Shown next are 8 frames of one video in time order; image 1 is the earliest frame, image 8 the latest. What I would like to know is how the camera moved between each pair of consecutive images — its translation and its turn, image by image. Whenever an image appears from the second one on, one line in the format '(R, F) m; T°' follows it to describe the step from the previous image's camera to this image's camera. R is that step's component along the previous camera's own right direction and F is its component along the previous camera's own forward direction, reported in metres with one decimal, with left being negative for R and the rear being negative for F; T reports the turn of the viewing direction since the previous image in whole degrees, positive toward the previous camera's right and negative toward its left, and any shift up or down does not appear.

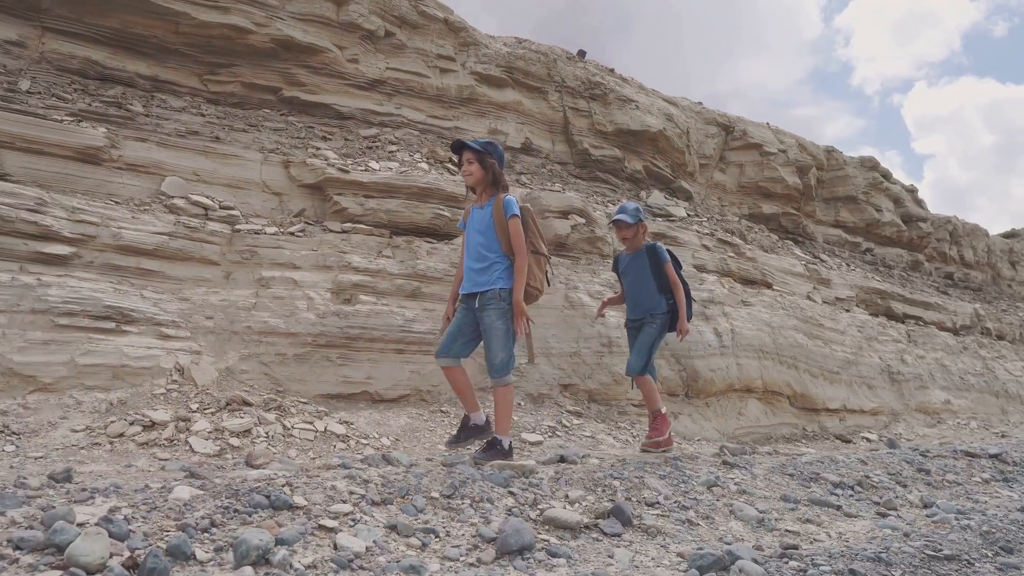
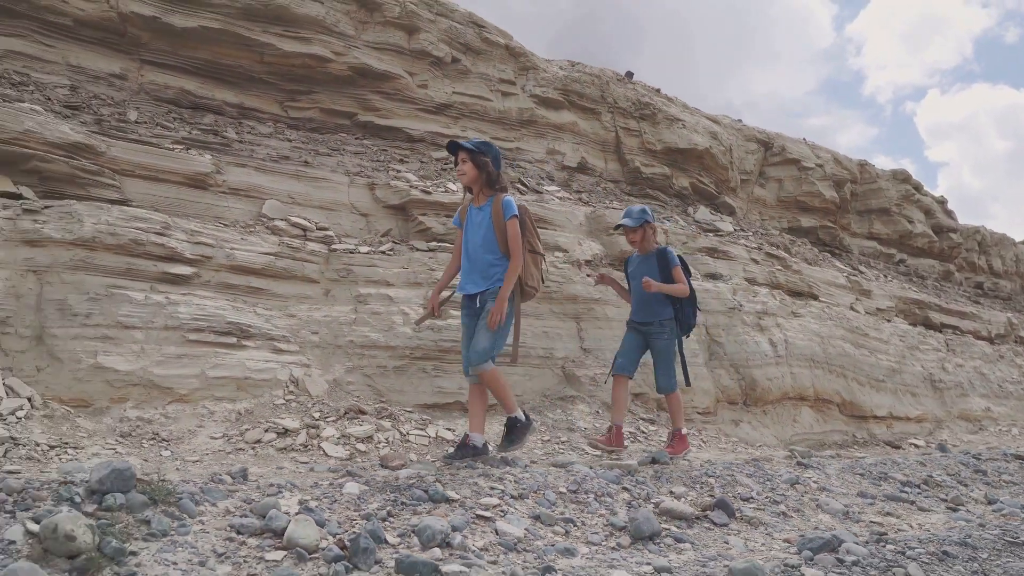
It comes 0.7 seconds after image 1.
(-0.5, -0.4) m; -1°
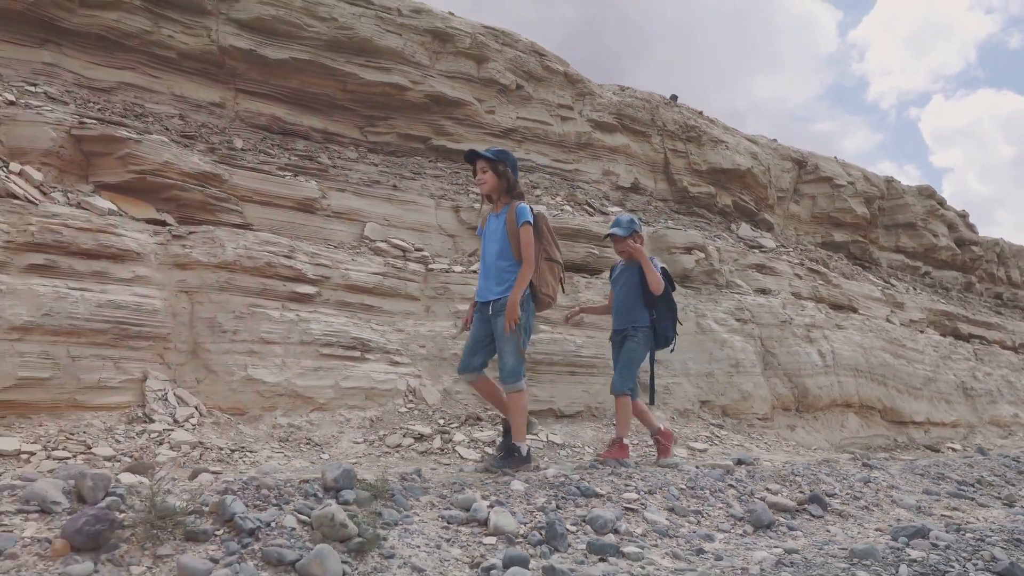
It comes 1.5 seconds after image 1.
(-0.7, -0.5) m; 0°
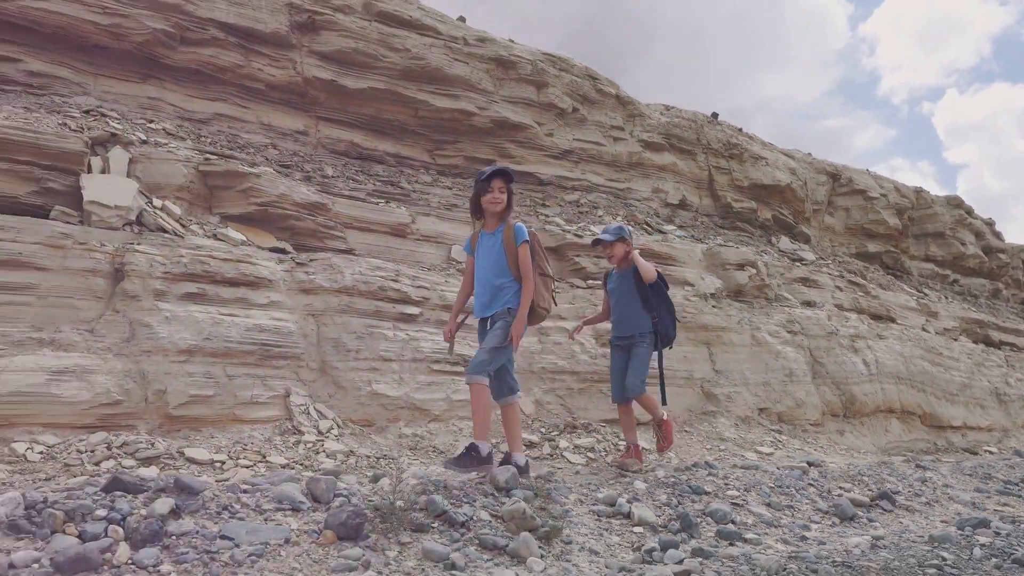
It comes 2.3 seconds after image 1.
(-0.7, -0.5) m; 0°
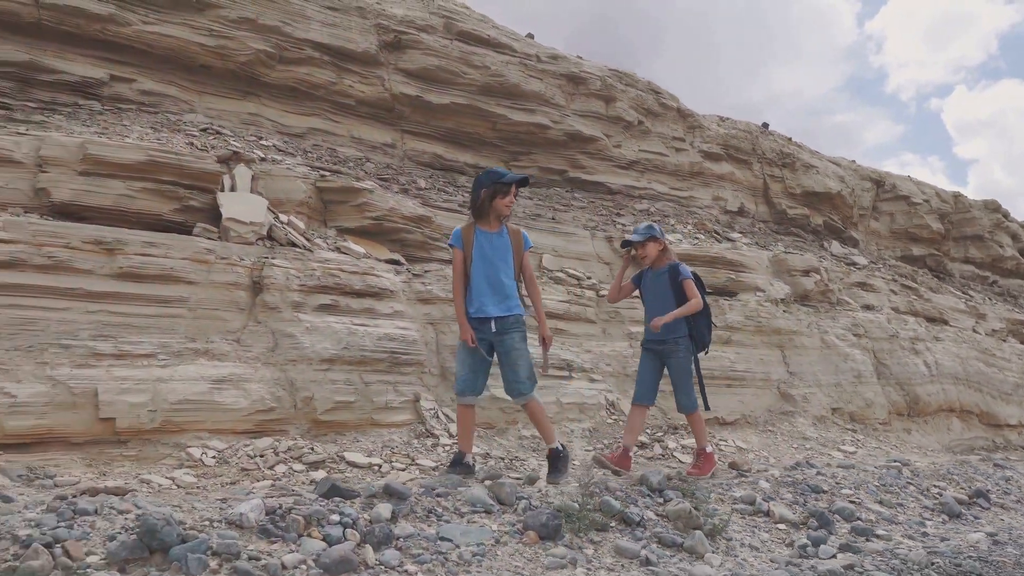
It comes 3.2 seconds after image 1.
(-0.8, -0.3) m; 0°
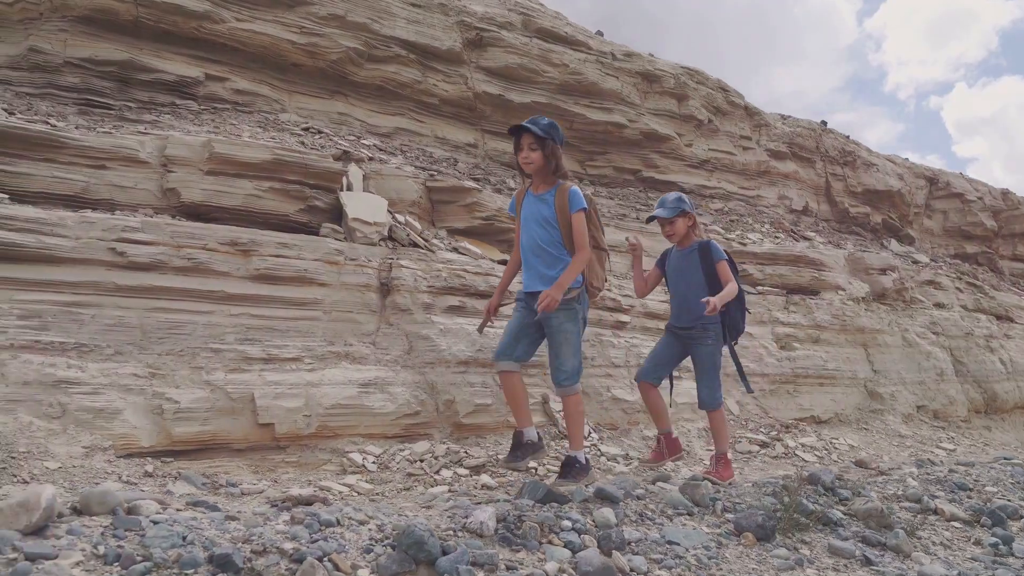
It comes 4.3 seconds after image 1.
(-1.0, +0.1) m; +1°
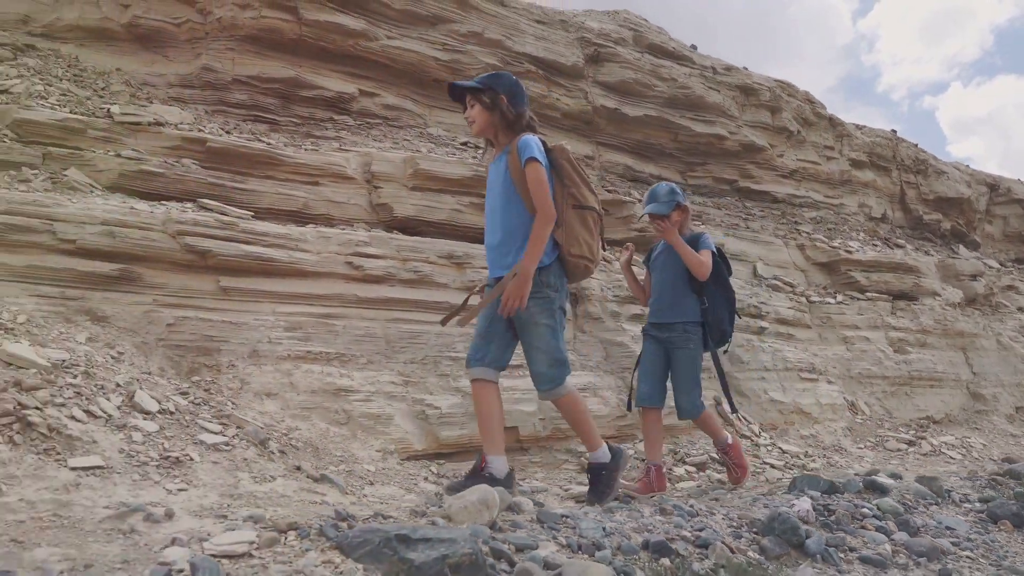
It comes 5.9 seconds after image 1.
(-1.5, -0.3) m; +2°
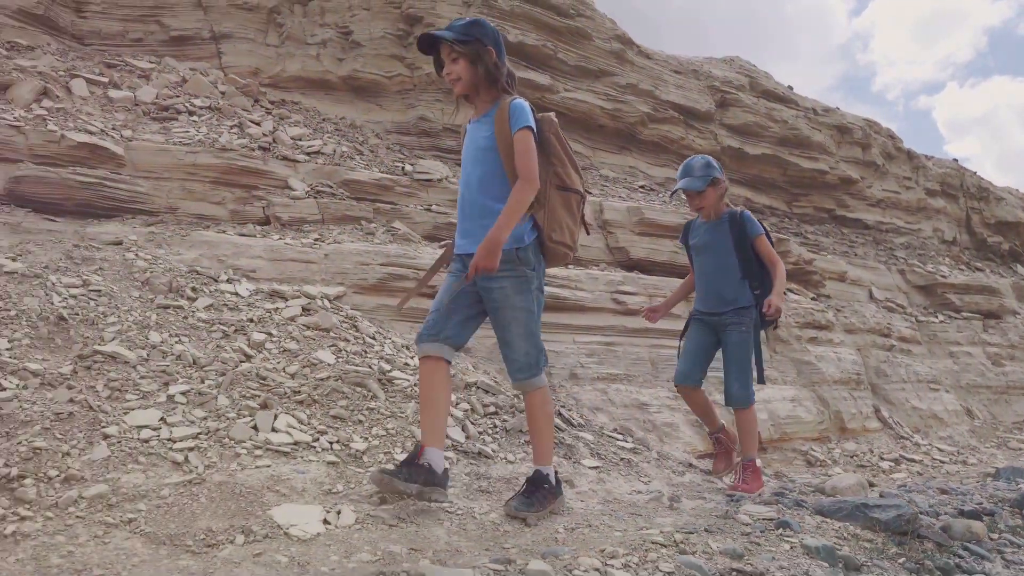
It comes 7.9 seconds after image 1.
(-2.0, -1.0) m; +2°
